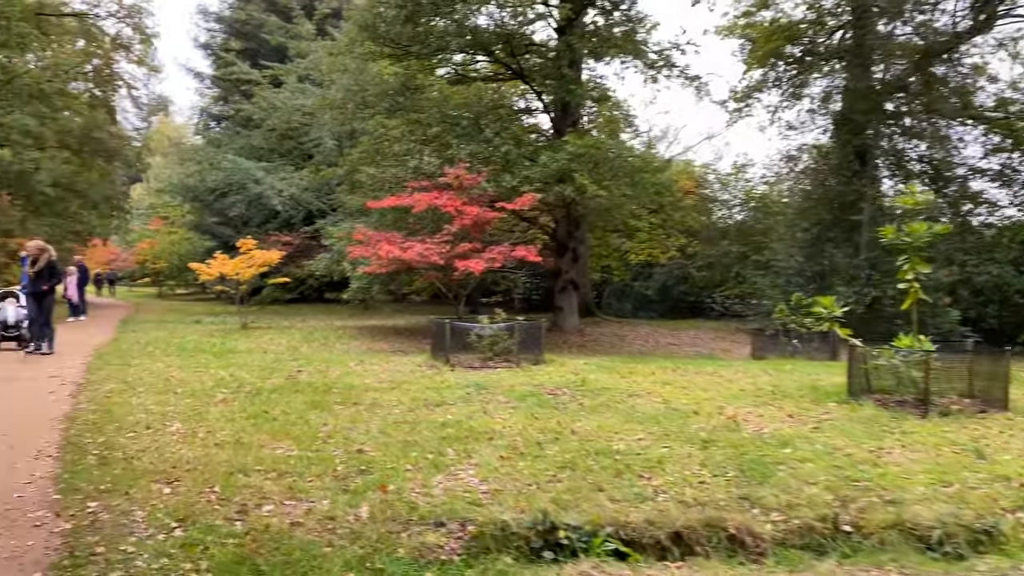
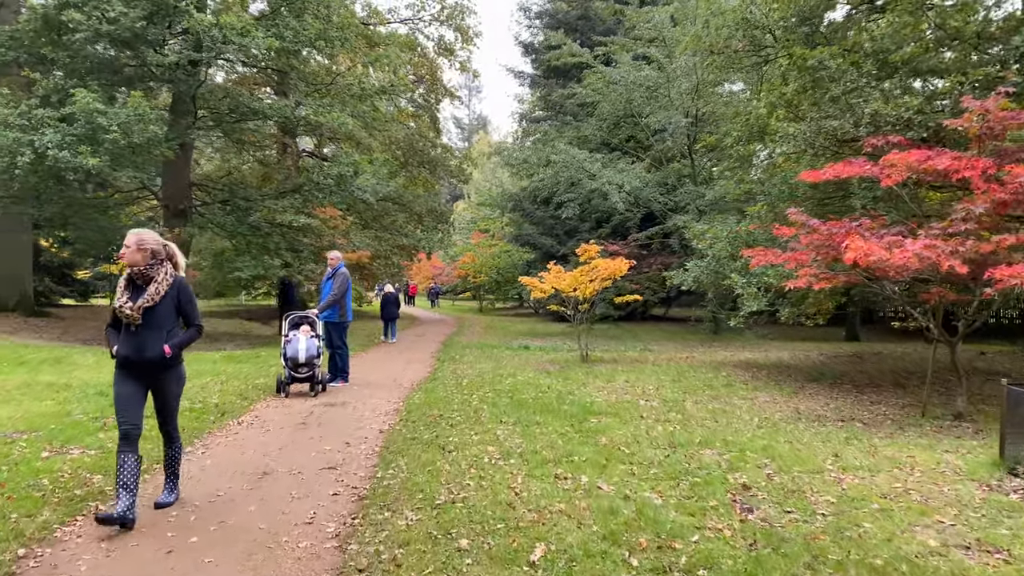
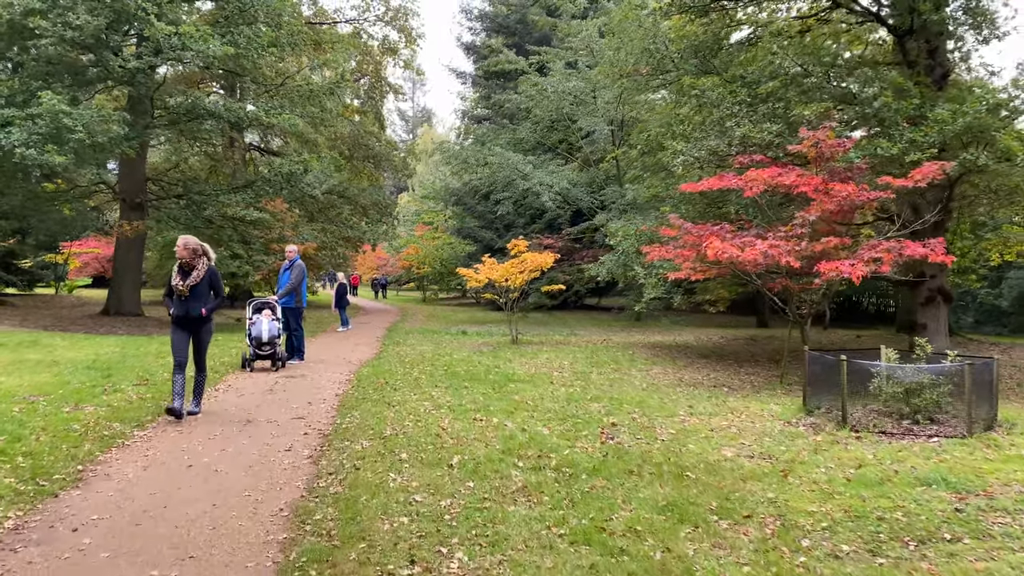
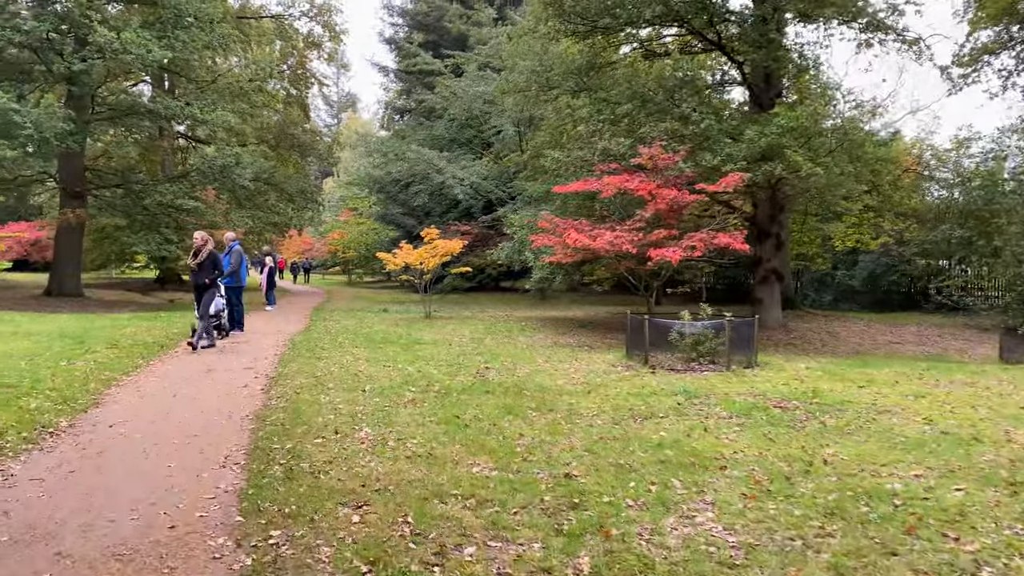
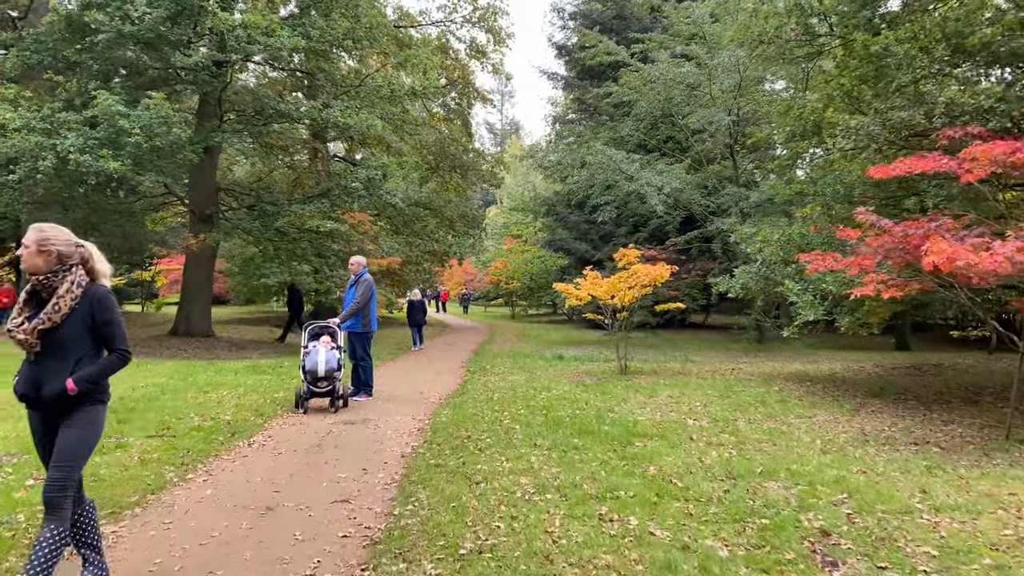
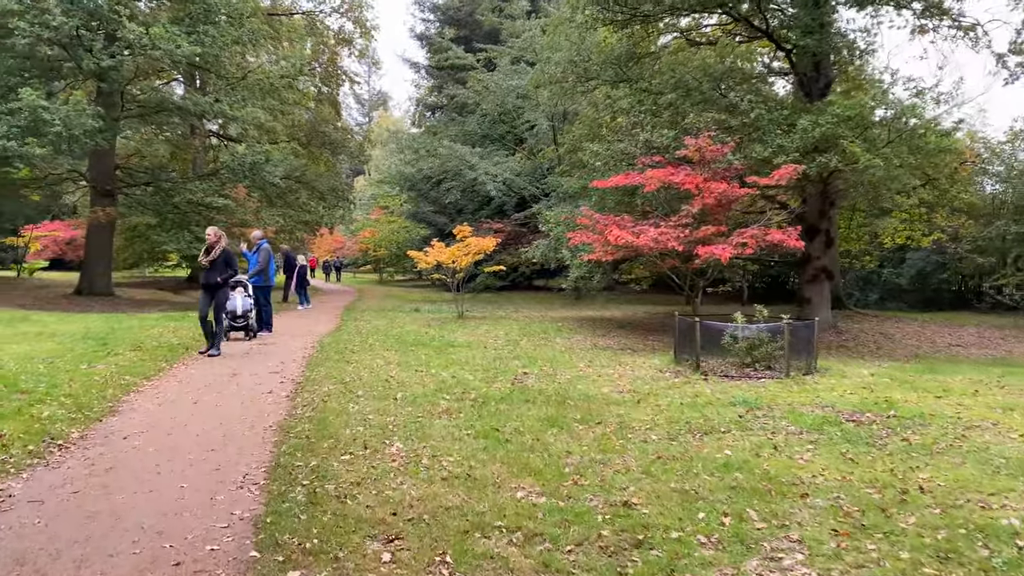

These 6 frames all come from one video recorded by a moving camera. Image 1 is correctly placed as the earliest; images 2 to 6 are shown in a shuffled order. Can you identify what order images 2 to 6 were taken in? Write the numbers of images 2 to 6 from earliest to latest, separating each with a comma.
4, 6, 3, 2, 5
